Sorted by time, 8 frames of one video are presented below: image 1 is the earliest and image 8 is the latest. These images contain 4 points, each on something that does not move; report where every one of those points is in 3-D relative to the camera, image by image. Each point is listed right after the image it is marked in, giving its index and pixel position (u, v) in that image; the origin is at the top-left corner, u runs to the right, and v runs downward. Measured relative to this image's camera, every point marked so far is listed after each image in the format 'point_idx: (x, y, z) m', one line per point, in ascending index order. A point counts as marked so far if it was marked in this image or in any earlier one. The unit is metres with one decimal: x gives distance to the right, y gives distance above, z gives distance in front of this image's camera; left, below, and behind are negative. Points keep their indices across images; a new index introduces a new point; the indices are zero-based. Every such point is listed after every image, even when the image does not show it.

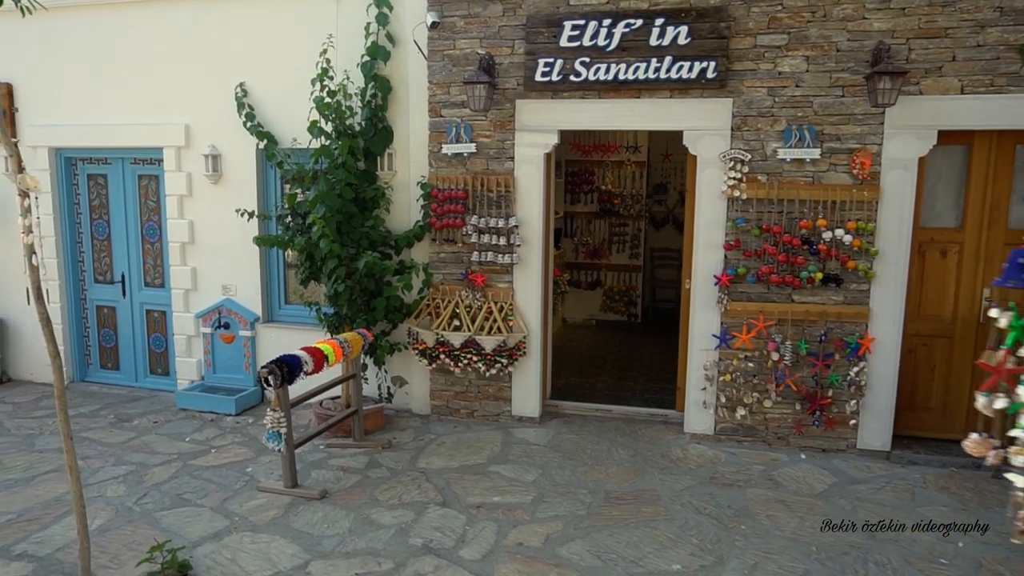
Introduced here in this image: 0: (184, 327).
0: (-3.0, -0.4, +6.4) m
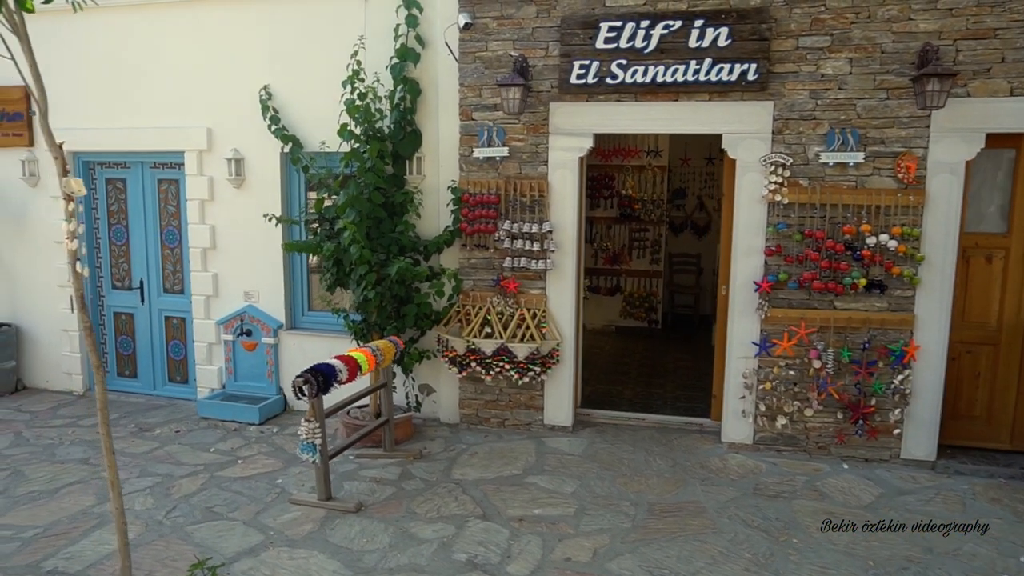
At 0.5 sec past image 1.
0: (-2.7, -0.4, +6.3) m
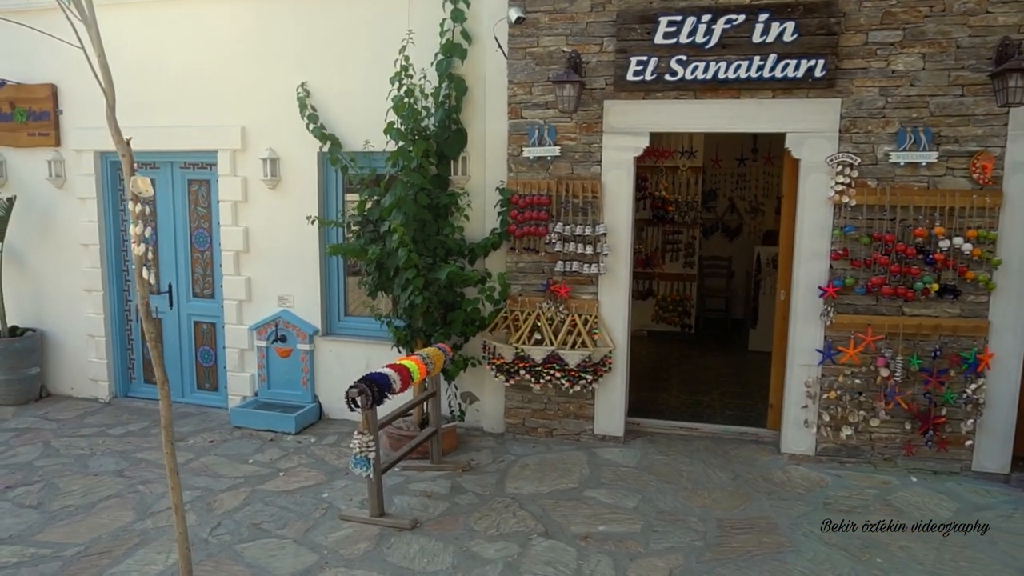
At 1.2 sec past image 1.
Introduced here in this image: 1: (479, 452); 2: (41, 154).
0: (-2.4, -0.4, +6.1) m
1: (-0.2, -1.2, +5.2) m
2: (-4.3, +1.2, +6.5) m
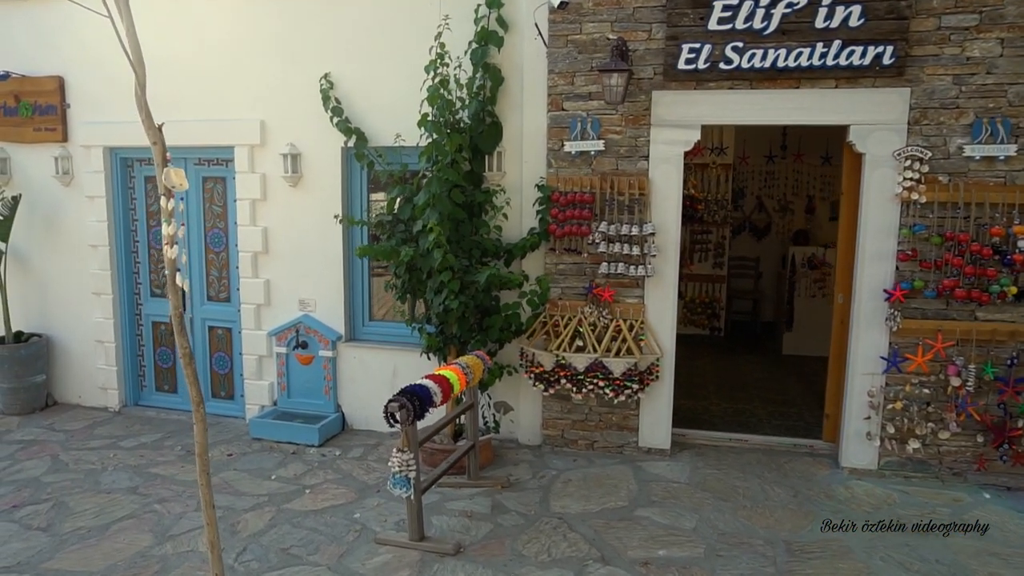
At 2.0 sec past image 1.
0: (-2.1, -0.5, +5.8) m
1: (0.0, -1.2, +4.9) m
2: (-4.0, +1.2, +6.1) m
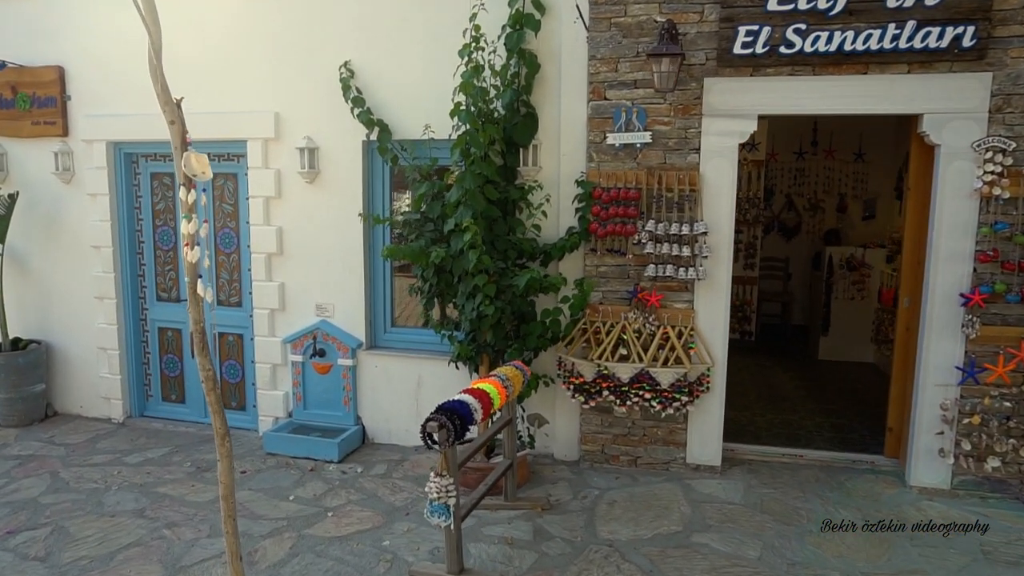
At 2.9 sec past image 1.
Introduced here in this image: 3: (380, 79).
0: (-1.8, -0.5, +5.4) m
1: (+0.3, -1.2, +4.5) m
2: (-3.8, +1.2, +5.8) m
3: (-0.9, +1.4, +4.9) m
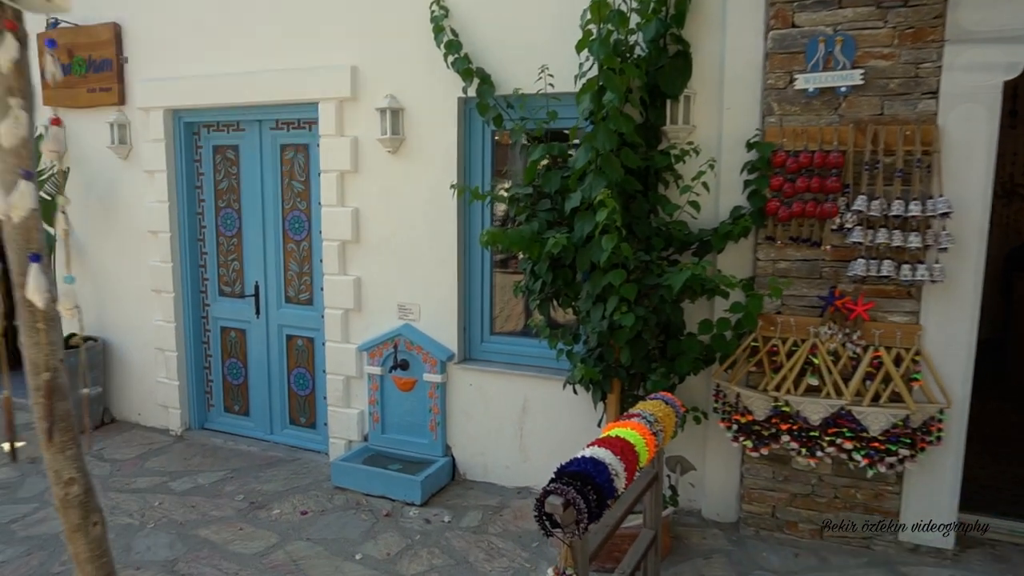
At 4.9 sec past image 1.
0: (-1.1, -0.5, +4.4) m
1: (+0.9, -1.3, +3.2) m
2: (-2.9, +1.2, +5.0) m
3: (-0.2, +1.4, +3.8) m
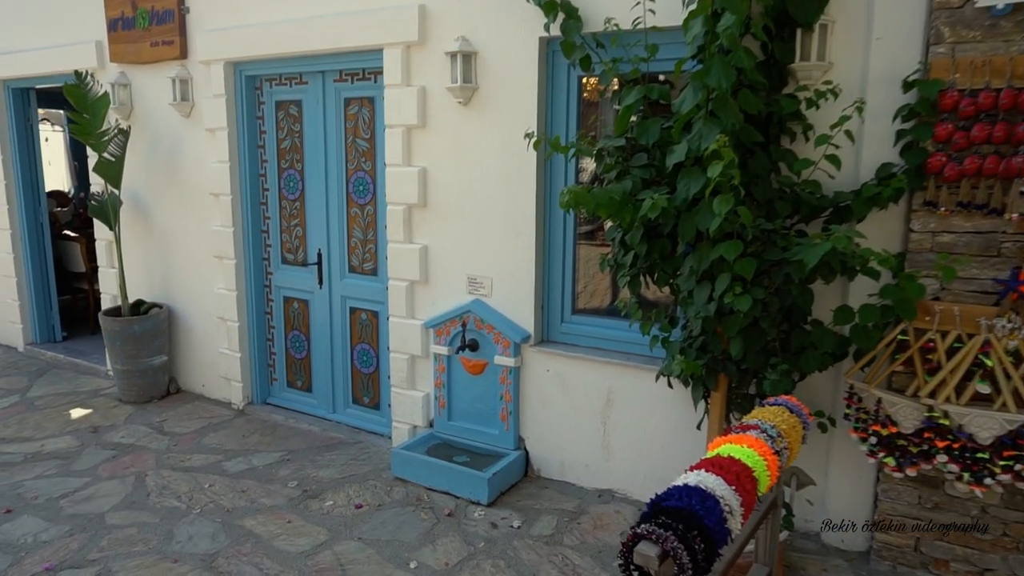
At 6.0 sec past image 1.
0: (-0.6, -0.3, +4.0) m
1: (+1.2, -1.2, +2.6) m
2: (-2.3, +1.5, +4.8) m
3: (+0.2, +1.6, +3.2) m
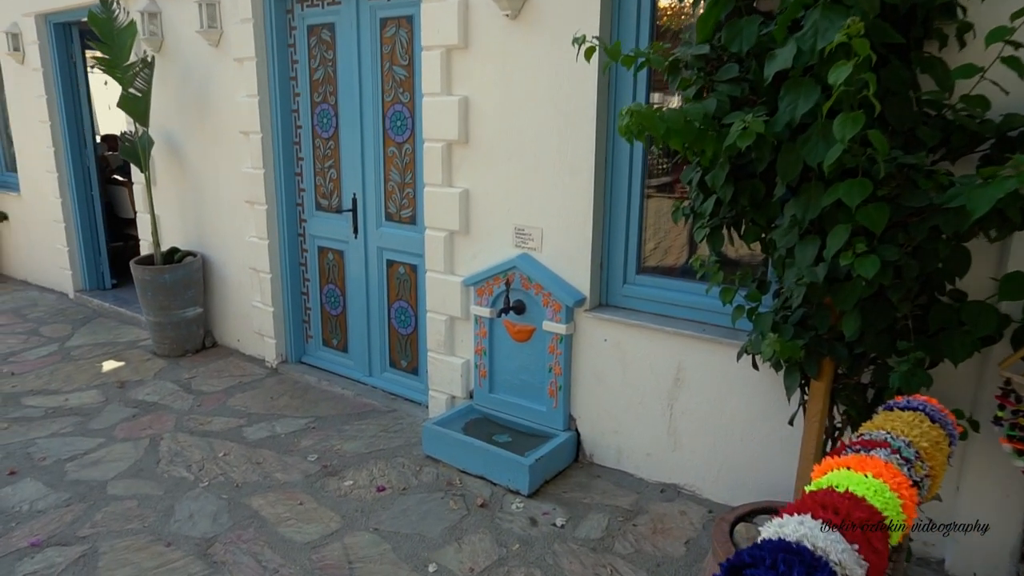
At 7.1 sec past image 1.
0: (-0.3, -0.1, +3.5) m
1: (+1.3, -1.1, +2.0) m
2: (-1.9, +1.8, +4.3) m
3: (+0.5, +1.7, +2.5) m
